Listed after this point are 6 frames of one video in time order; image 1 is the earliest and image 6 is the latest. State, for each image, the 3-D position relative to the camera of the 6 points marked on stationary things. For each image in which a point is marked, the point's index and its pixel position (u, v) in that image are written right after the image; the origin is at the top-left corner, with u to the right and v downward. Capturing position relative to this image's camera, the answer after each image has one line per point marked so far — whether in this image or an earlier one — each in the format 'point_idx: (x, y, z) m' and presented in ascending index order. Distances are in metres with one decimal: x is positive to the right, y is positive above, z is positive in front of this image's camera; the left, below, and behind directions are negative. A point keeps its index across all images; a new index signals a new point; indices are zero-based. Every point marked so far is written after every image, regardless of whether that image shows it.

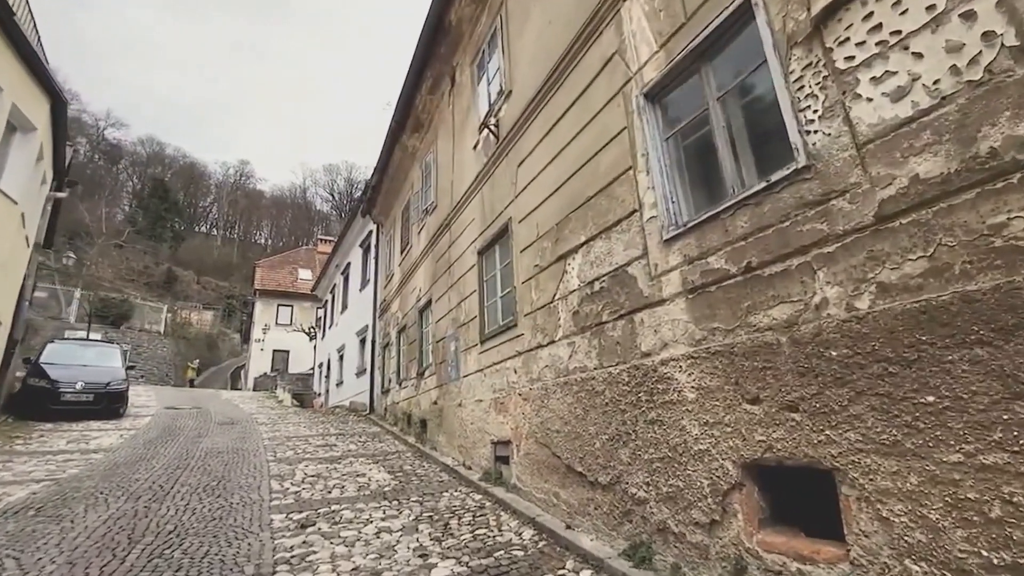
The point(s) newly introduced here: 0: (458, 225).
0: (-0.7, +0.8, +6.9) m
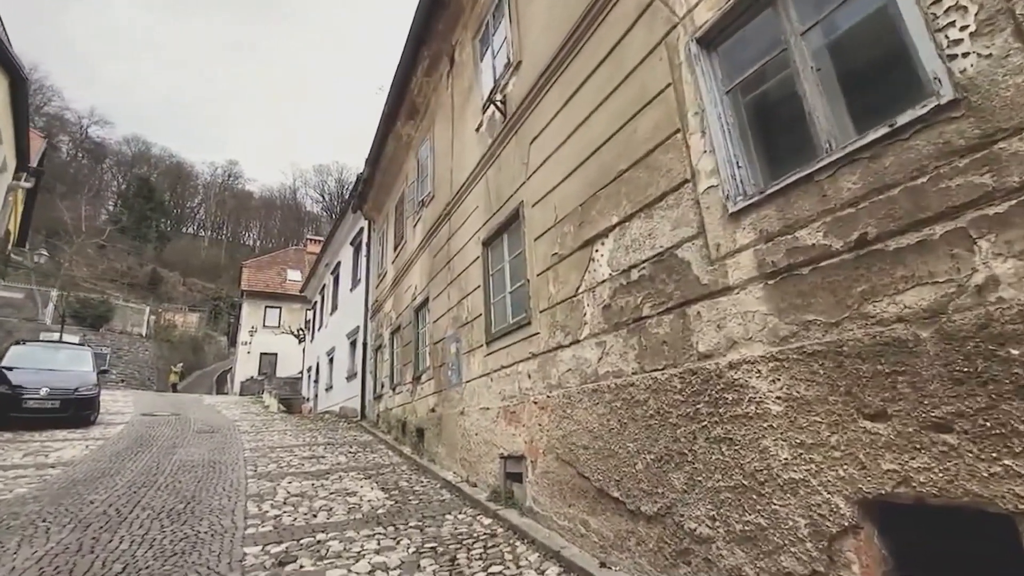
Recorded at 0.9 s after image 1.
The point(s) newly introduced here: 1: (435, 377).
0: (-0.6, +0.9, +6.3) m
1: (-0.9, -1.1, +6.3) m
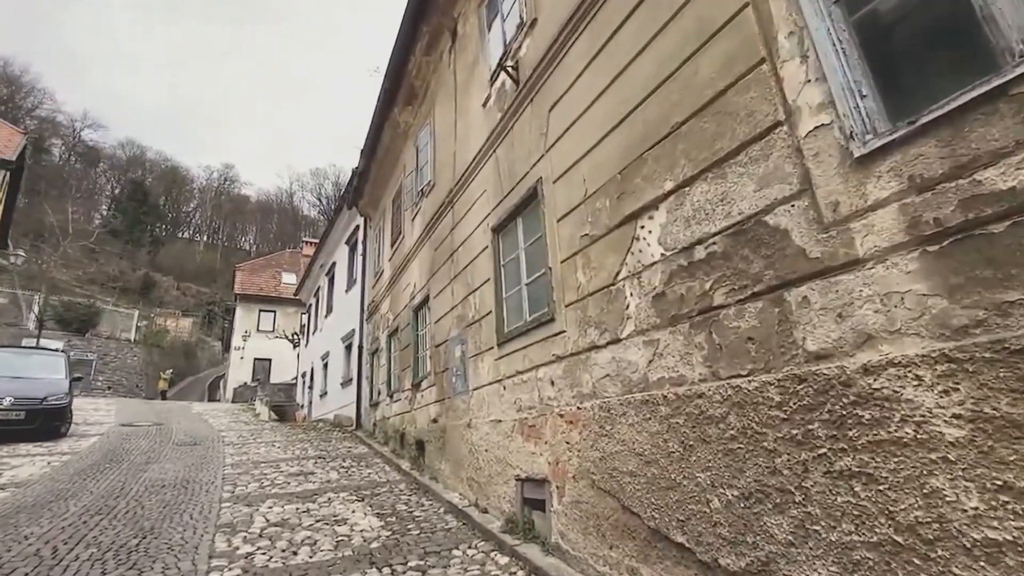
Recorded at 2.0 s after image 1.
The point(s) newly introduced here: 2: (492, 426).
0: (-0.5, +0.9, +5.6) m
1: (-0.8, -1.0, +5.6) m
2: (-0.2, -1.1, +4.2) m
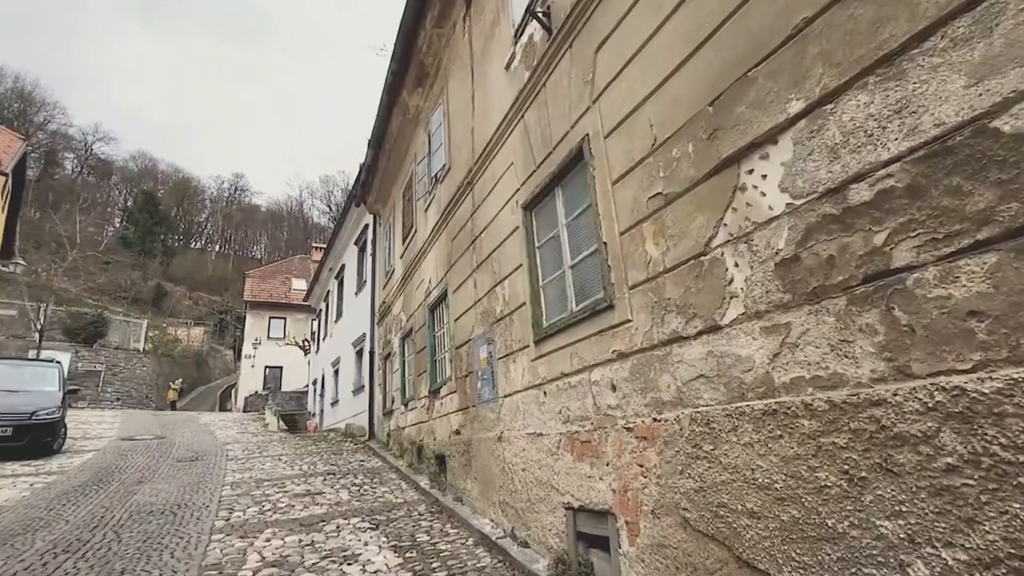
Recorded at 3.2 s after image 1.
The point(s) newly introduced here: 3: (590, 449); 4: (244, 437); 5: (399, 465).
0: (-0.3, +1.0, +4.9) m
1: (-0.5, -0.9, +4.9) m
2: (+0.1, -1.0, +3.5) m
3: (+0.4, -0.8, +2.8) m
4: (-5.7, -3.2, +11.4) m
5: (-1.4, -2.2, +6.7) m
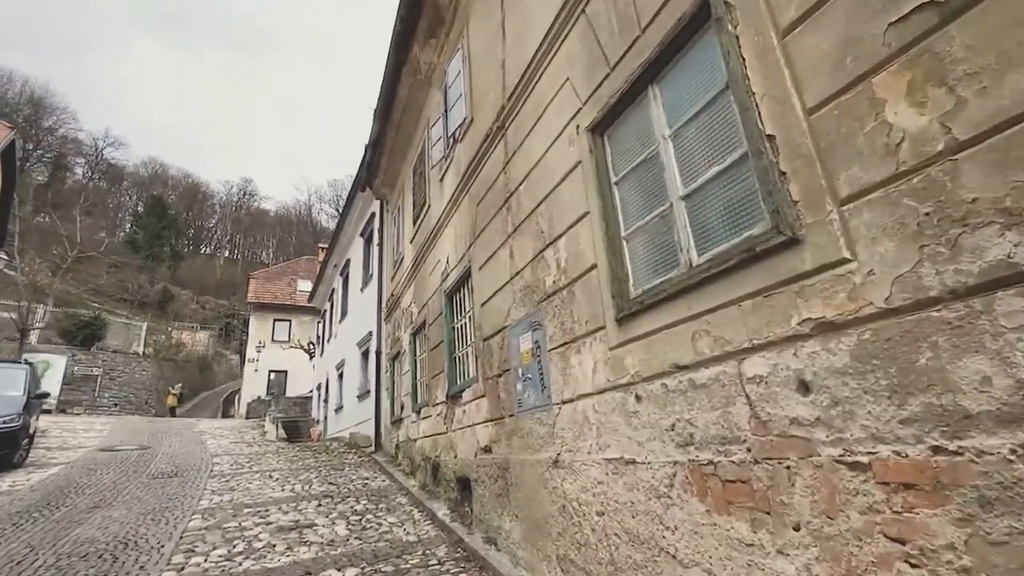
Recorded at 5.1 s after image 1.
0: (+0.1, +1.2, +3.8) m
1: (-0.1, -0.7, +3.7) m
2: (+0.4, -0.8, +2.3) m
3: (+0.7, -0.6, +1.6) m
4: (-5.3, -3.1, +10.3) m
5: (-1.1, -2.0, +5.5) m
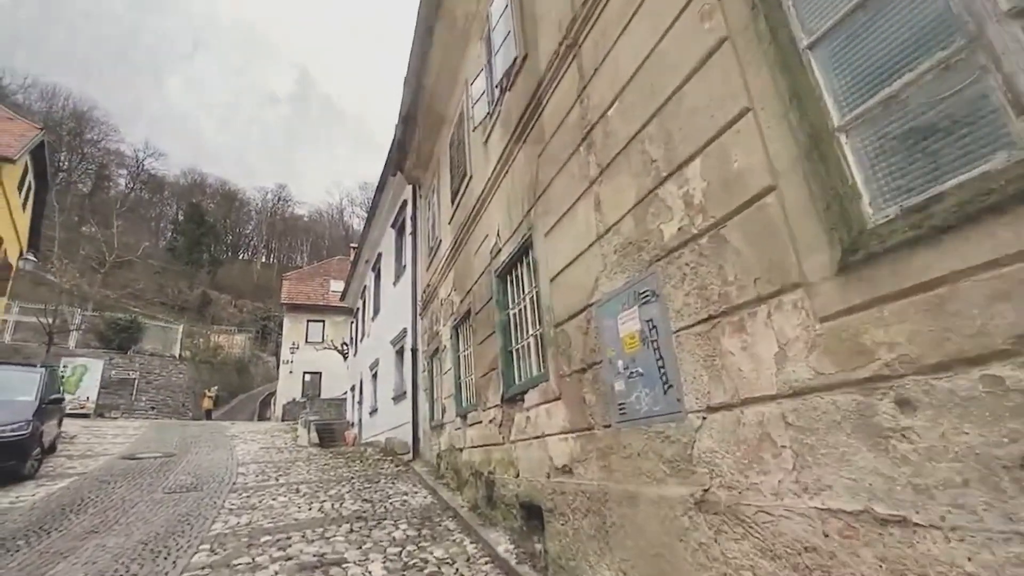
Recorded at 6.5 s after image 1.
0: (+0.5, +1.4, +2.8) m
1: (+0.3, -0.6, +2.8) m
2: (+0.8, -0.6, +1.3) m
3: (+1.0, -0.4, +0.6) m
4: (-4.4, -3.0, +9.6) m
5: (-0.5, -1.9, +4.6) m
